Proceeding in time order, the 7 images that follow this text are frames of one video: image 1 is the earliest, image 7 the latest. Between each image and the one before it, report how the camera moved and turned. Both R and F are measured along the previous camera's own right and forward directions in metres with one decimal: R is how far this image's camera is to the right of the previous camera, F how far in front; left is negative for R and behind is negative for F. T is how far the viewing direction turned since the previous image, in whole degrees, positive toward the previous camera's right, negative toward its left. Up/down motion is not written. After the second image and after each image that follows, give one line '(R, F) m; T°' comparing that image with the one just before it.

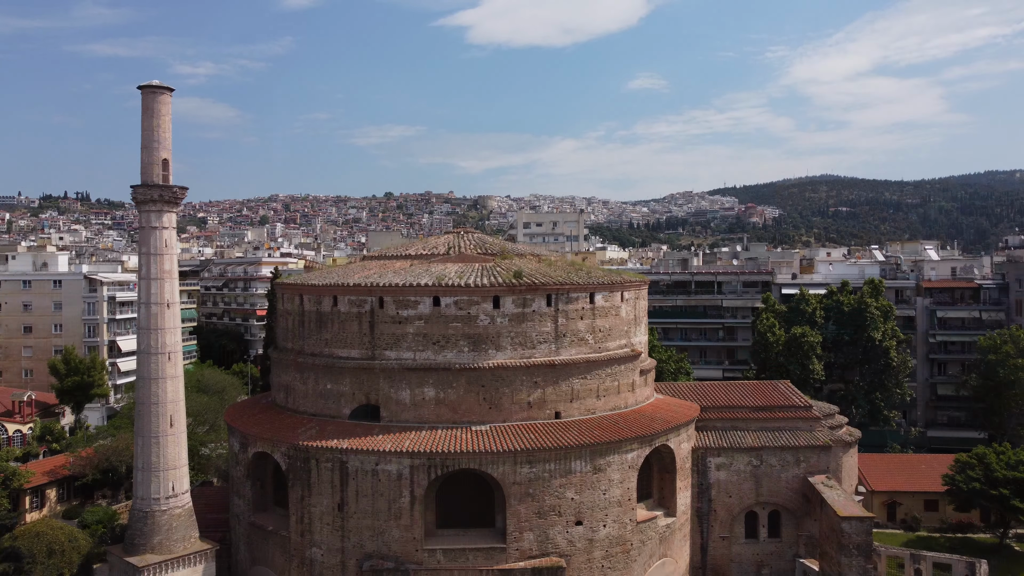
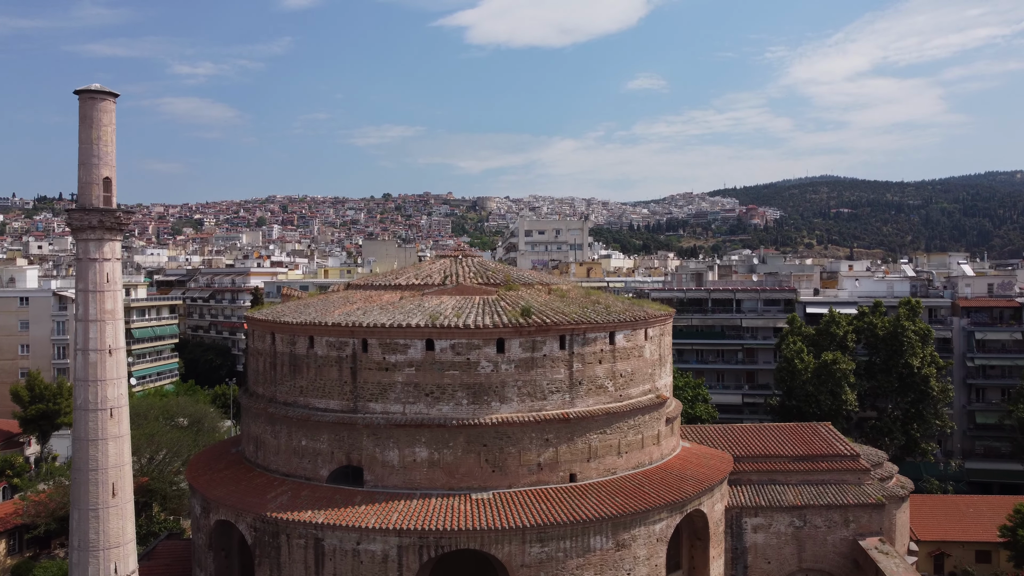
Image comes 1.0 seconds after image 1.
(-0.2, +3.0) m; 0°
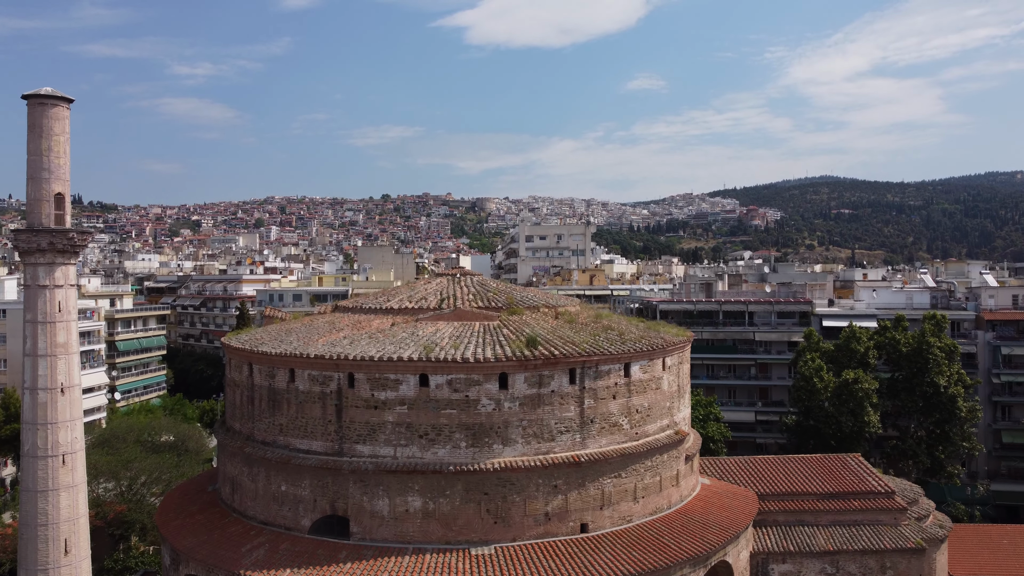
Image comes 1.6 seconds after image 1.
(-0.1, +1.8) m; 0°
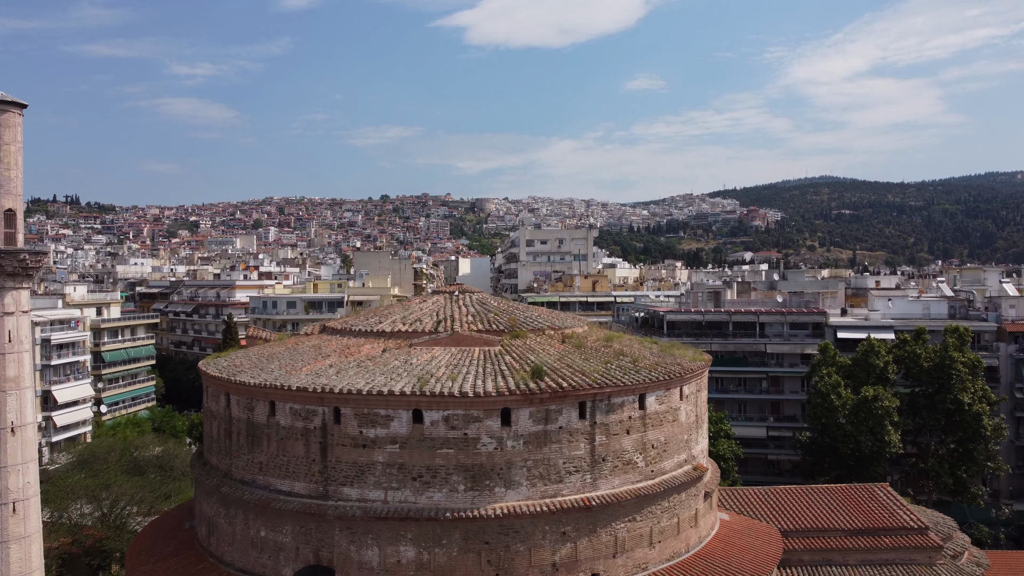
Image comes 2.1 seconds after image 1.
(-0.1, +1.5) m; 0°
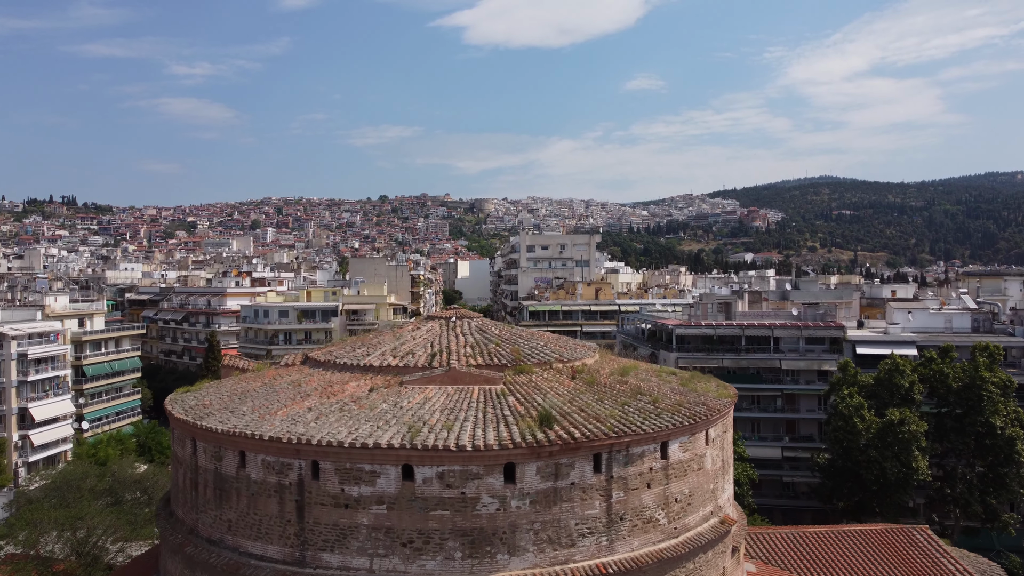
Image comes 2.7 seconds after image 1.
(-0.1, +1.8) m; 0°
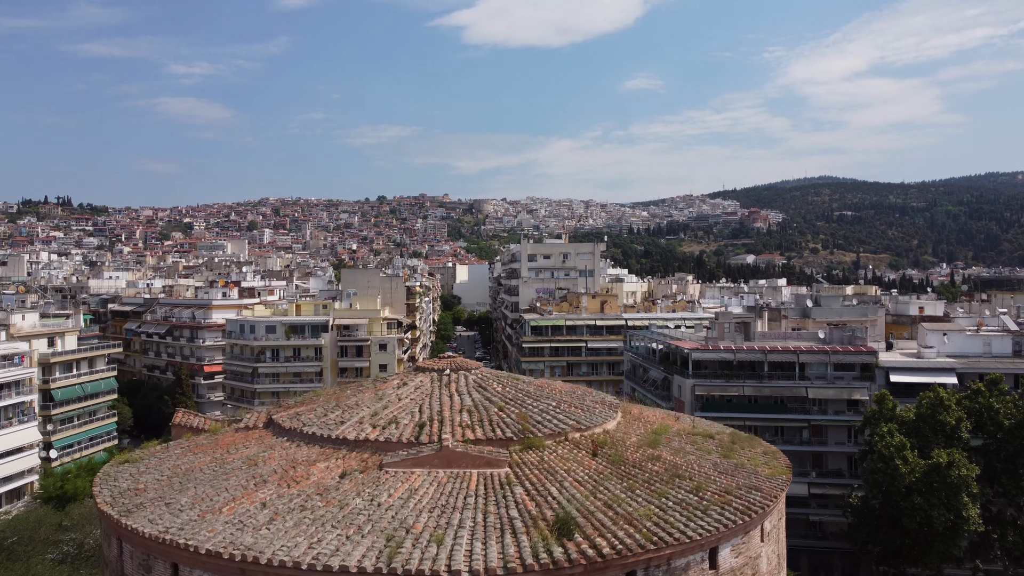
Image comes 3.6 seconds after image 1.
(-0.1, +2.7) m; 0°
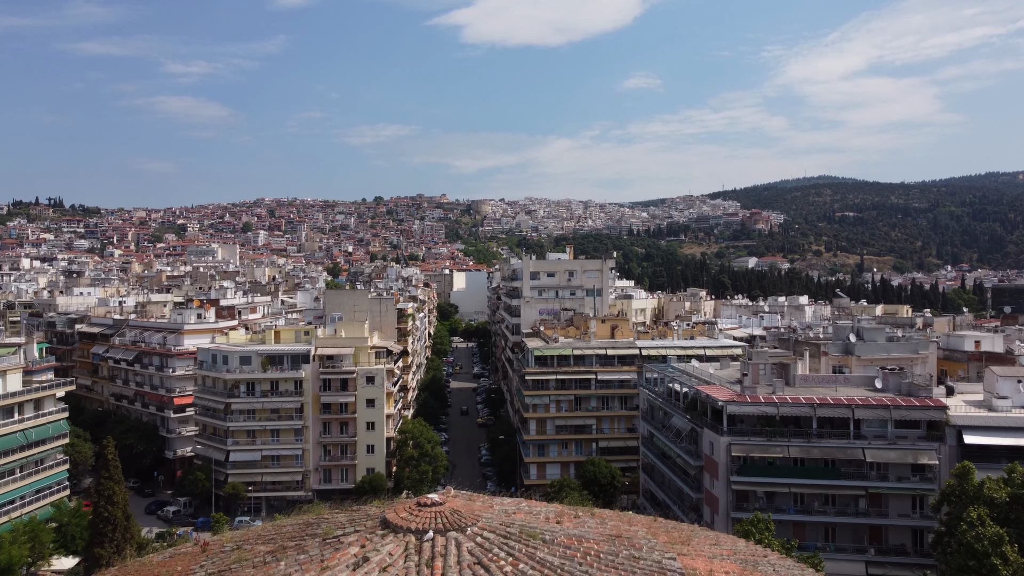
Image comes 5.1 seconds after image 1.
(-0.2, +4.5) m; 0°
